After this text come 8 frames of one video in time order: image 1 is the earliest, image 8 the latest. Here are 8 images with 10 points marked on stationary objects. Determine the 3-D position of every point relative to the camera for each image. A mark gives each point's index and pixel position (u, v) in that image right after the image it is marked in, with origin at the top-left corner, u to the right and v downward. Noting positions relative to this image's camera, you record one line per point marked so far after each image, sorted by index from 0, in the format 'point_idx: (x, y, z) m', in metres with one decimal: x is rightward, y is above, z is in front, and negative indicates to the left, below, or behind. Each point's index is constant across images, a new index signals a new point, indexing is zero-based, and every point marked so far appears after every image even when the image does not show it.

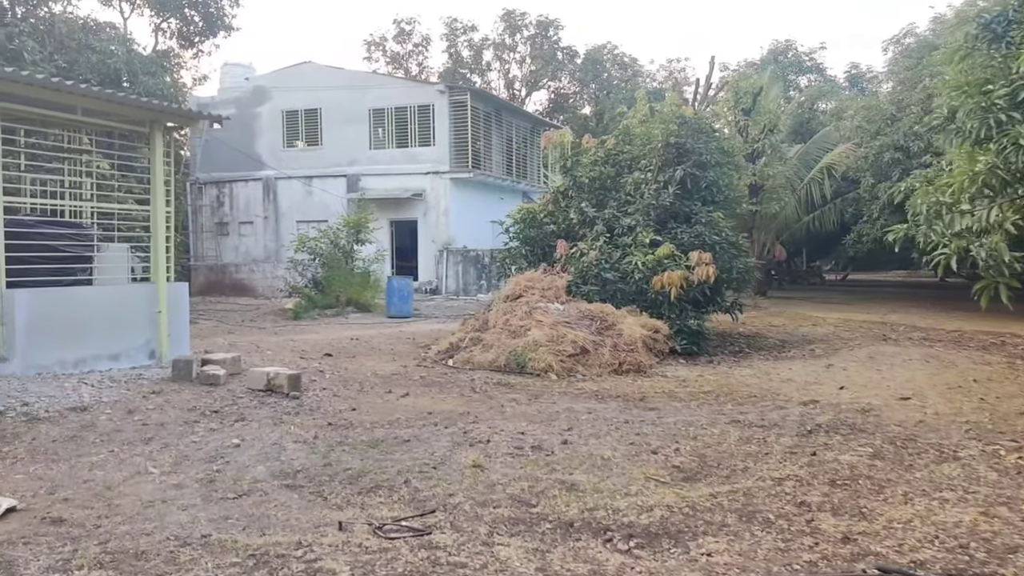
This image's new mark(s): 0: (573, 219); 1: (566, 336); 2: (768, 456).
0: (+1.0, +1.1, +11.7) m
1: (+0.7, -0.6, +9.0) m
2: (+1.8, -1.2, +5.2) m
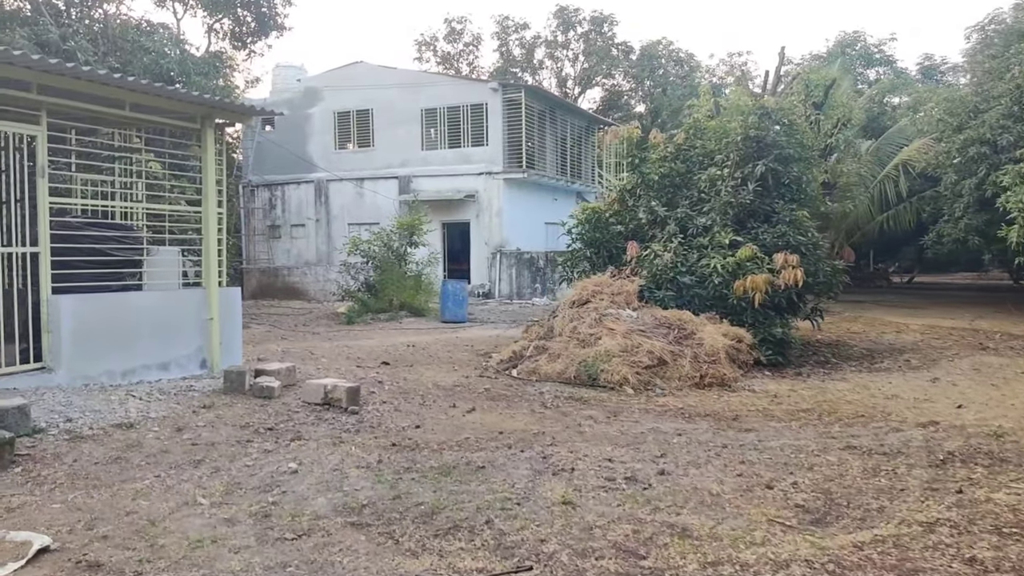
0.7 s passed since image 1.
0: (+1.9, +1.0, +11.0) m
1: (+1.4, -0.6, +8.3) m
2: (+2.3, -1.2, +4.4) m
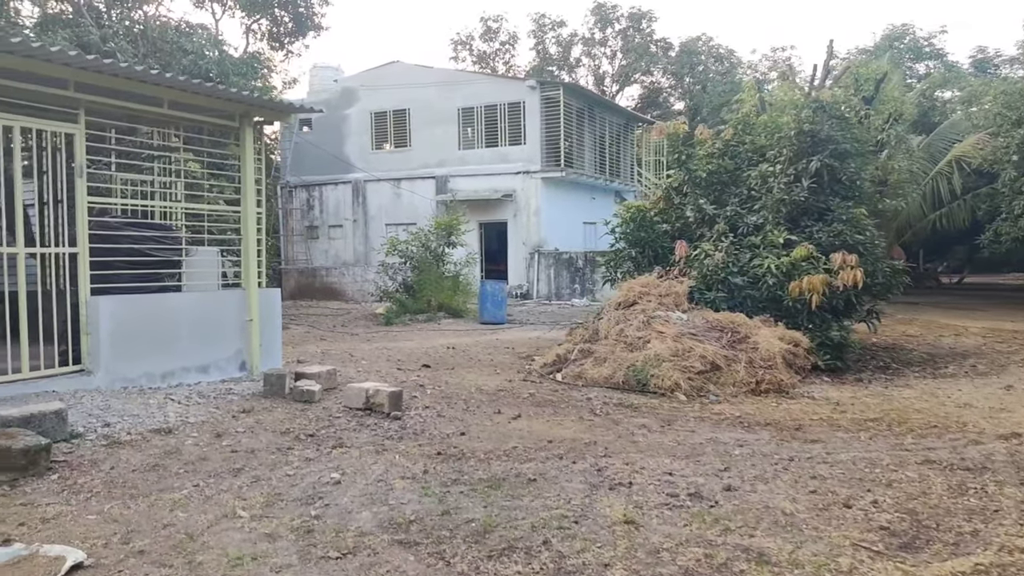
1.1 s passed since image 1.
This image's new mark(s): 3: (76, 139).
0: (+2.5, +1.0, +10.7) m
1: (+1.9, -0.7, +7.9) m
2: (+2.6, -1.2, +4.0) m
3: (-3.5, +1.2, +6.0) m
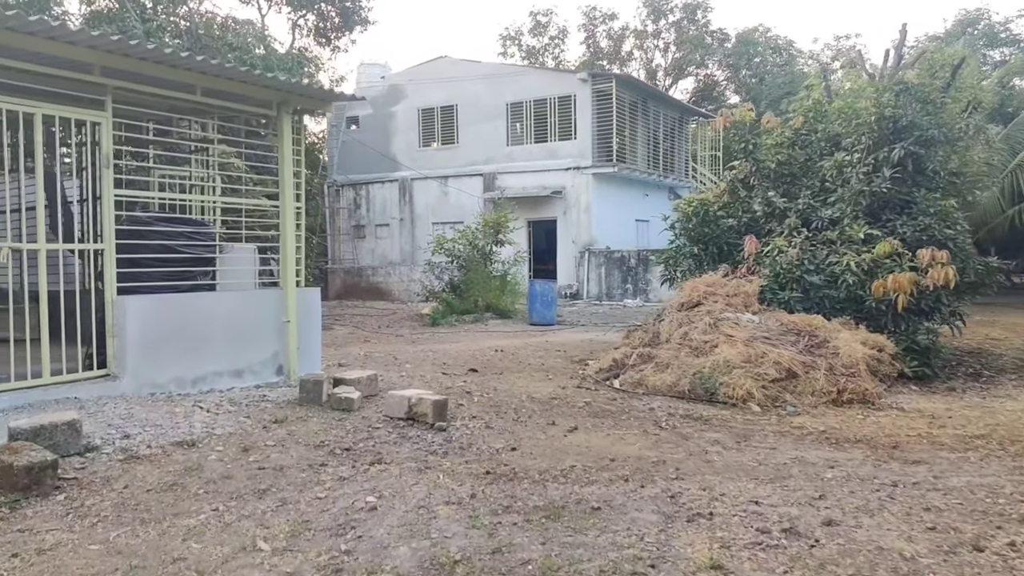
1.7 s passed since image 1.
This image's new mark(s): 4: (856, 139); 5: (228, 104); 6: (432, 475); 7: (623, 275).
0: (+3.2, +1.0, +9.9) m
1: (+2.4, -0.6, +7.2) m
2: (+2.9, -1.2, +3.3) m
3: (-3.1, +1.2, +5.7) m
4: (+4.4, +1.9, +9.6) m
5: (-2.5, +1.6, +6.6) m
6: (-0.5, -1.1, +4.4) m
7: (+2.7, +0.3, +18.5) m
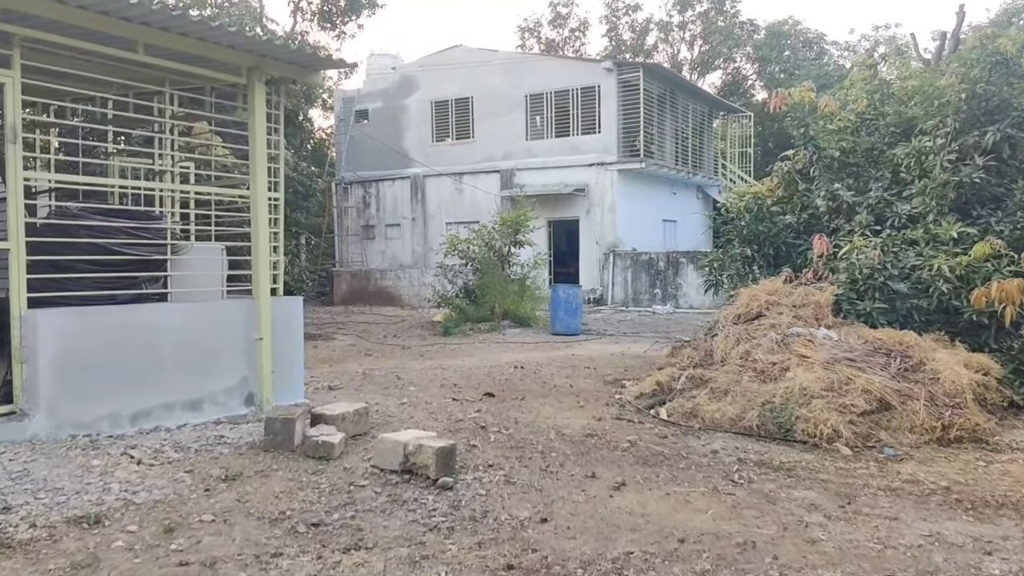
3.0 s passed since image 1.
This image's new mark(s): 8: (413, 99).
0: (+3.4, +0.9, +8.5) m
1: (+2.6, -0.7, +5.8) m
2: (+3.0, -1.3, +1.8) m
3: (-2.9, +1.1, +4.4) m
4: (+4.6, +1.8, +8.1) m
5: (-2.3, +1.5, +5.3) m
6: (-0.3, -1.2, +3.1) m
7: (+3.2, +0.2, +17.0) m
8: (-2.6, +5.0, +19.8) m
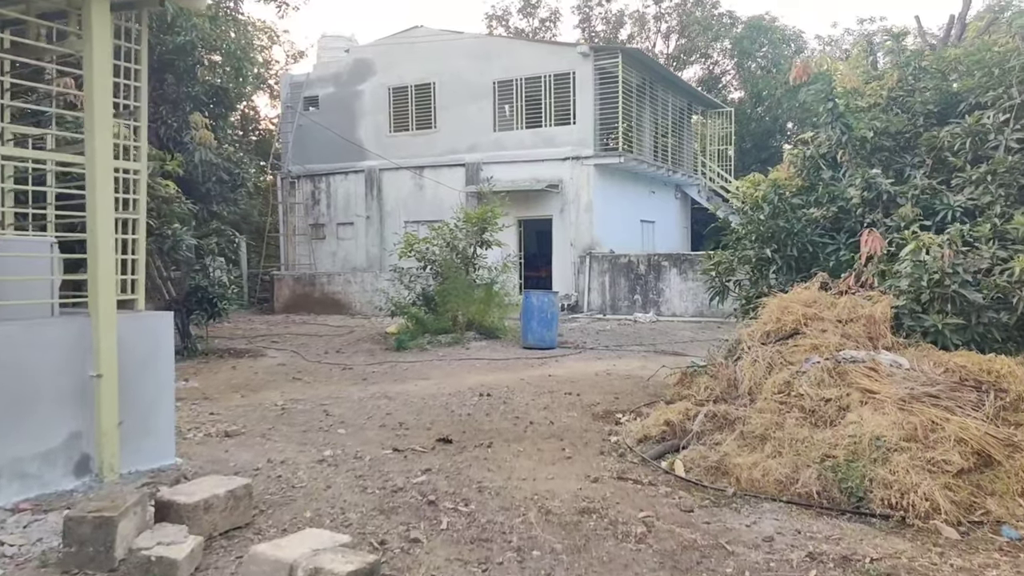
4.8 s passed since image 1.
0: (+3.1, +0.9, +6.9) m
1: (+2.4, -0.8, +4.2) m
2: (+3.0, -1.3, +0.3) m
3: (-3.1, +1.1, +2.6) m
4: (+4.3, +1.7, +6.6) m
5: (-2.5, +1.5, +3.5) m
6: (-0.4, -1.2, +1.4) m
7: (+2.5, +0.1, +15.5) m
8: (-3.4, +4.8, +18.0) m
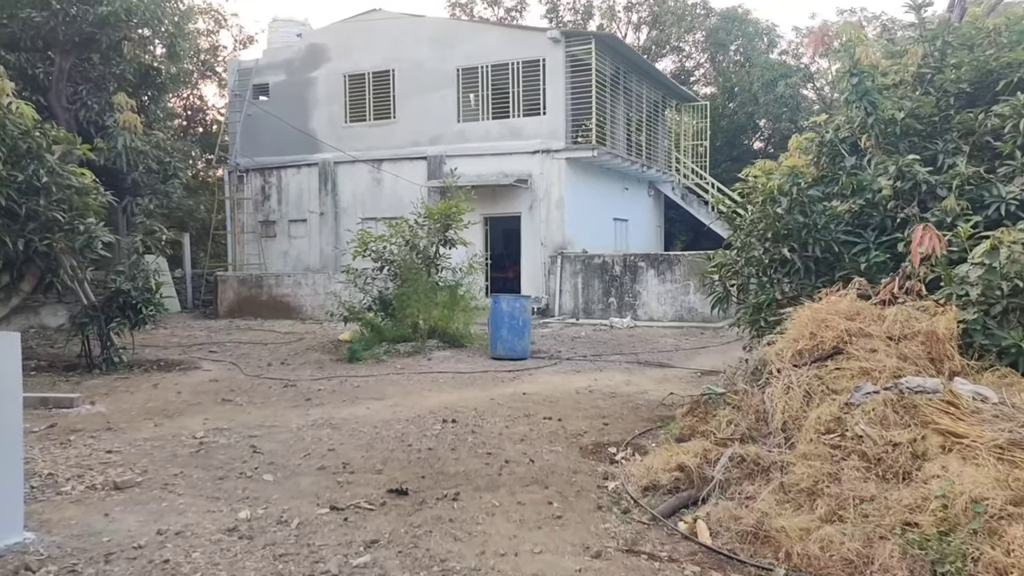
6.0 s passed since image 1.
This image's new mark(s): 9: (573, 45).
0: (+2.9, +0.8, +5.9) m
1: (+2.3, -0.8, +3.2) m
2: (+3.0, -1.4, -0.7) m
3: (-3.1, +1.0, +1.3) m
4: (+4.1, +1.7, +5.7) m
5: (-2.6, +1.4, +2.2) m
6: (-0.4, -1.3, +0.2) m
7: (+1.8, 0.0, +14.4) m
8: (-4.2, +4.8, +16.6) m
9: (+1.2, +4.9, +14.9) m
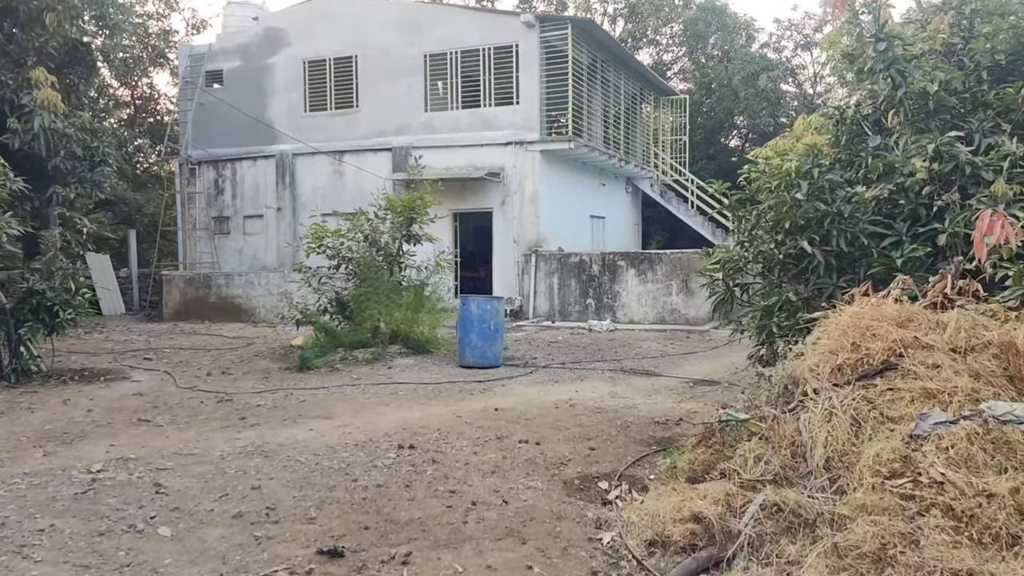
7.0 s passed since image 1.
0: (+2.7, +0.8, +5.1) m
1: (+2.2, -0.8, +2.3) m
2: (+3.1, -1.4, -1.6) m
3: (-3.1, +1.1, +0.2) m
4: (+3.9, +1.7, +4.9) m
5: (-2.6, +1.4, +1.2) m
6: (-0.4, -1.3, -0.8) m
7: (+1.3, 0.0, +13.5) m
8: (-4.8, +4.8, +15.5) m
9: (+0.7, +4.9, +14.0) m
